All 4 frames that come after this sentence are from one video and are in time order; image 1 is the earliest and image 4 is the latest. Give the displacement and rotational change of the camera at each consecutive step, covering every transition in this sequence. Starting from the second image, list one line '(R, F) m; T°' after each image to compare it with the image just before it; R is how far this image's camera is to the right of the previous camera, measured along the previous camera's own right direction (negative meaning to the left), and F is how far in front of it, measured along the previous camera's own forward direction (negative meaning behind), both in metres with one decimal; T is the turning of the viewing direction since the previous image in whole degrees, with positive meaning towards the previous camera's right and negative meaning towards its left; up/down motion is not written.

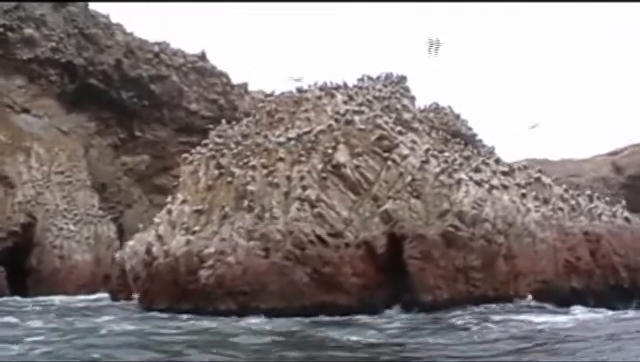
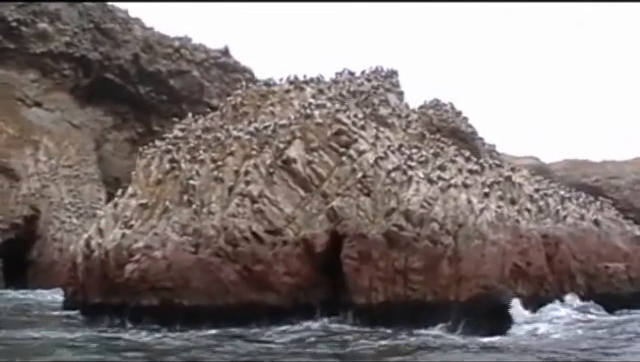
(+2.2, +0.6) m; -6°
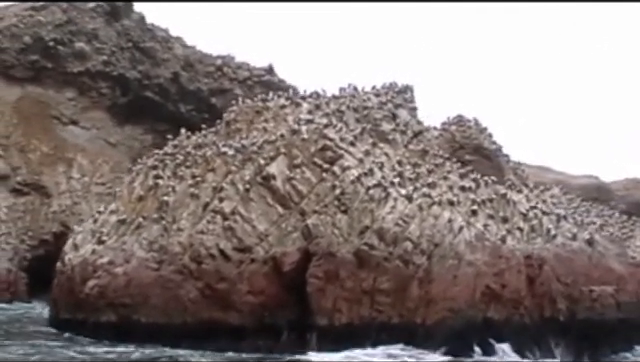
(+1.8, +0.5) m; -6°
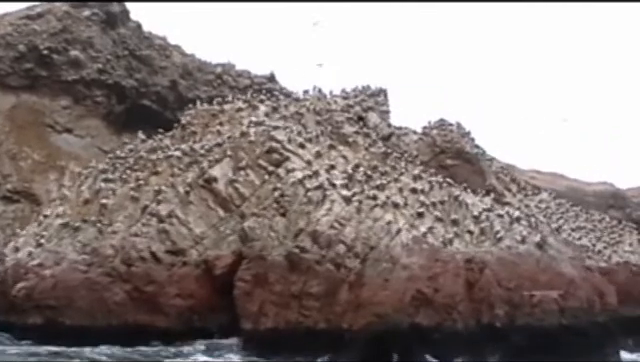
(+1.7, +0.4) m; -3°
